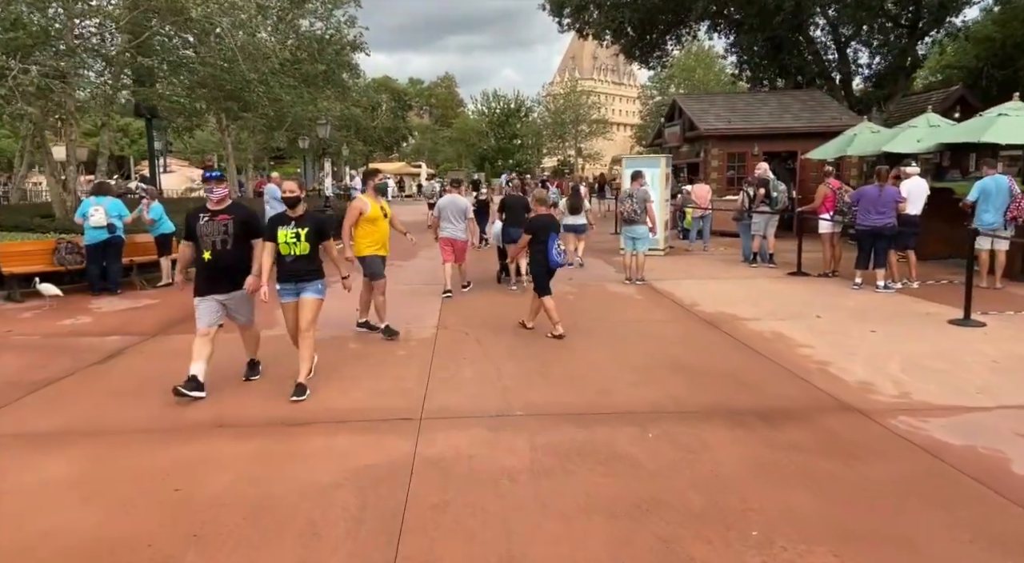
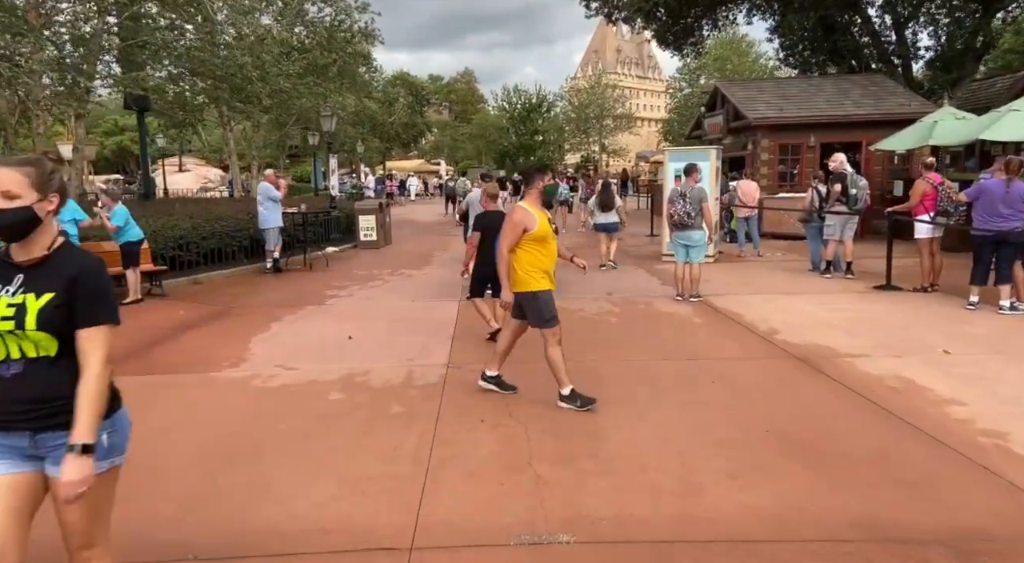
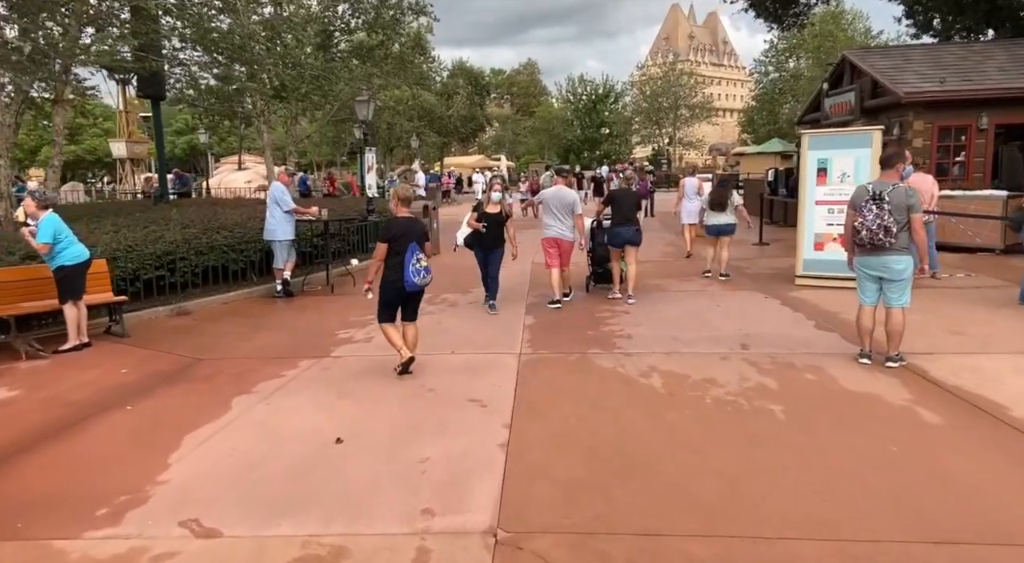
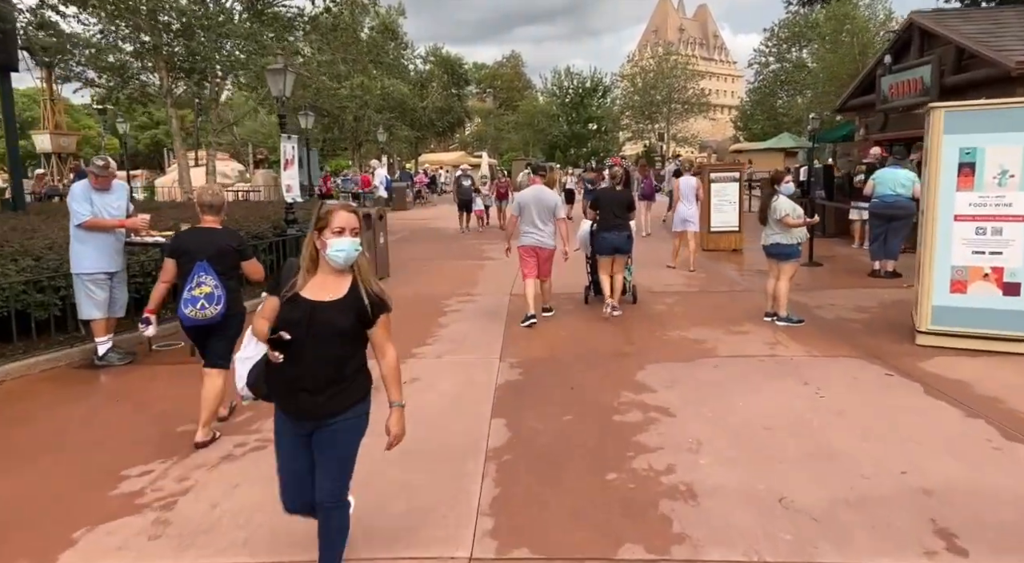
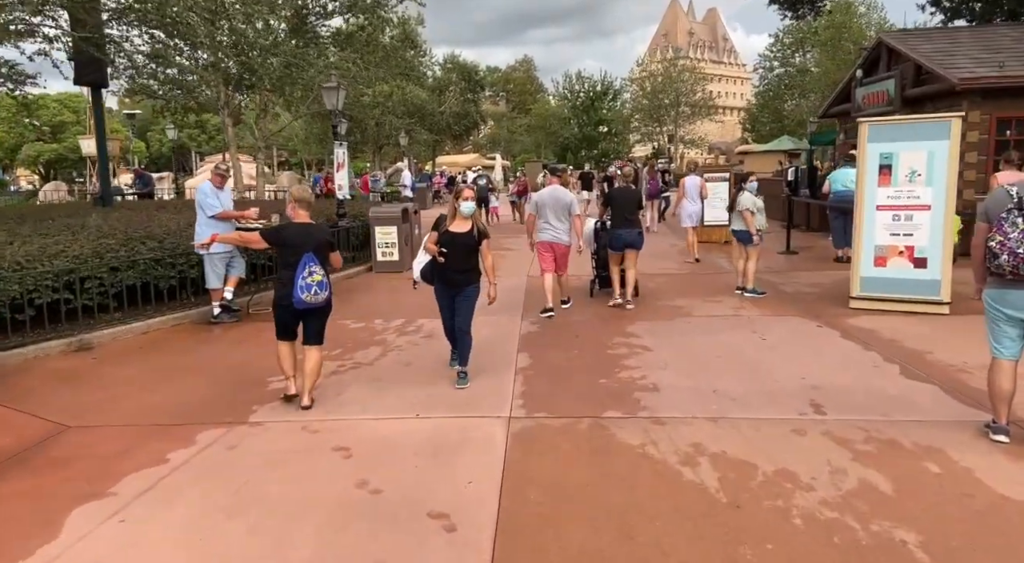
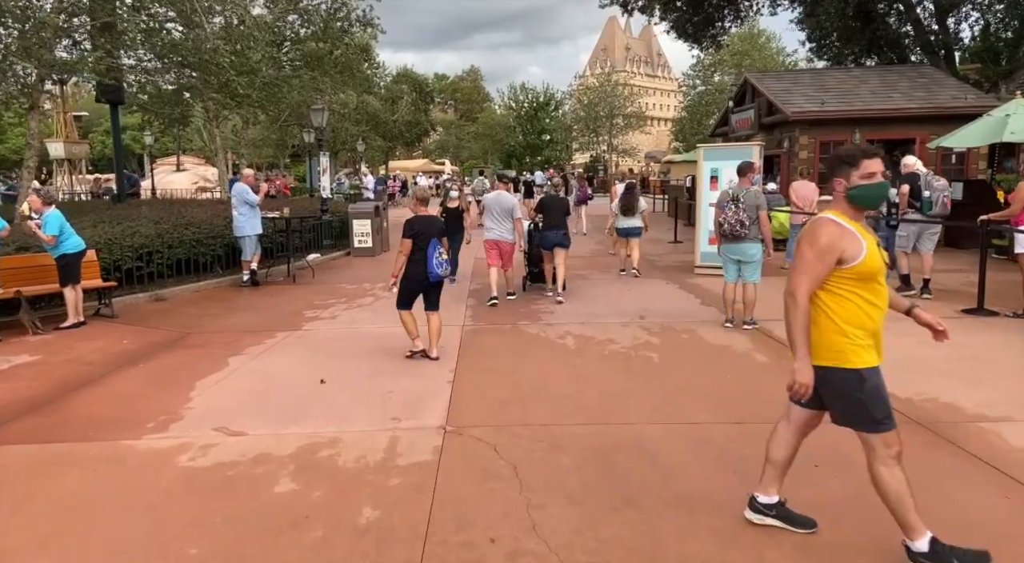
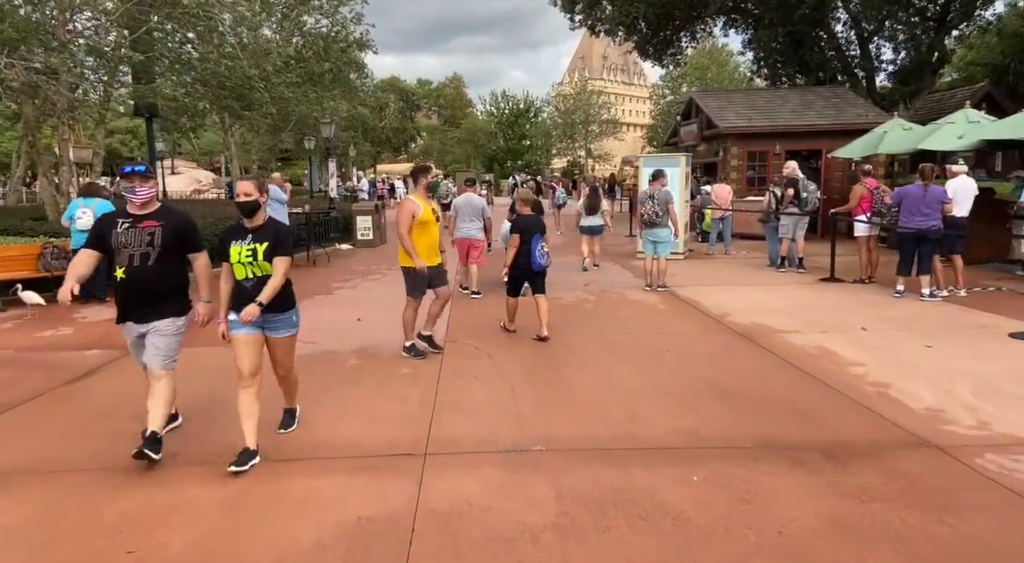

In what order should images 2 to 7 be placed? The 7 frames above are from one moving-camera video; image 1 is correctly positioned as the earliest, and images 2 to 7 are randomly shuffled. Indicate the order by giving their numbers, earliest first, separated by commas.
7, 2, 6, 3, 5, 4
